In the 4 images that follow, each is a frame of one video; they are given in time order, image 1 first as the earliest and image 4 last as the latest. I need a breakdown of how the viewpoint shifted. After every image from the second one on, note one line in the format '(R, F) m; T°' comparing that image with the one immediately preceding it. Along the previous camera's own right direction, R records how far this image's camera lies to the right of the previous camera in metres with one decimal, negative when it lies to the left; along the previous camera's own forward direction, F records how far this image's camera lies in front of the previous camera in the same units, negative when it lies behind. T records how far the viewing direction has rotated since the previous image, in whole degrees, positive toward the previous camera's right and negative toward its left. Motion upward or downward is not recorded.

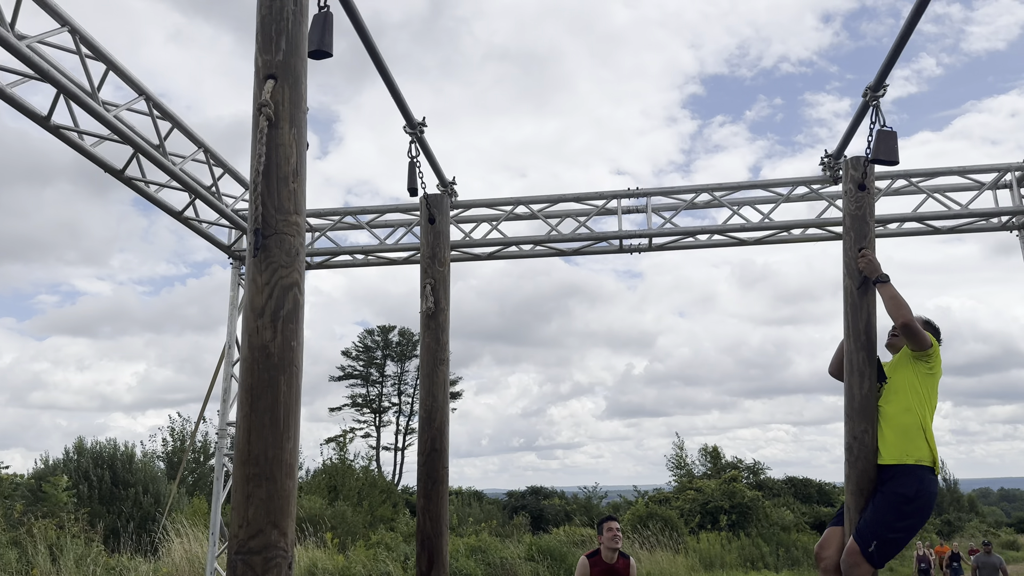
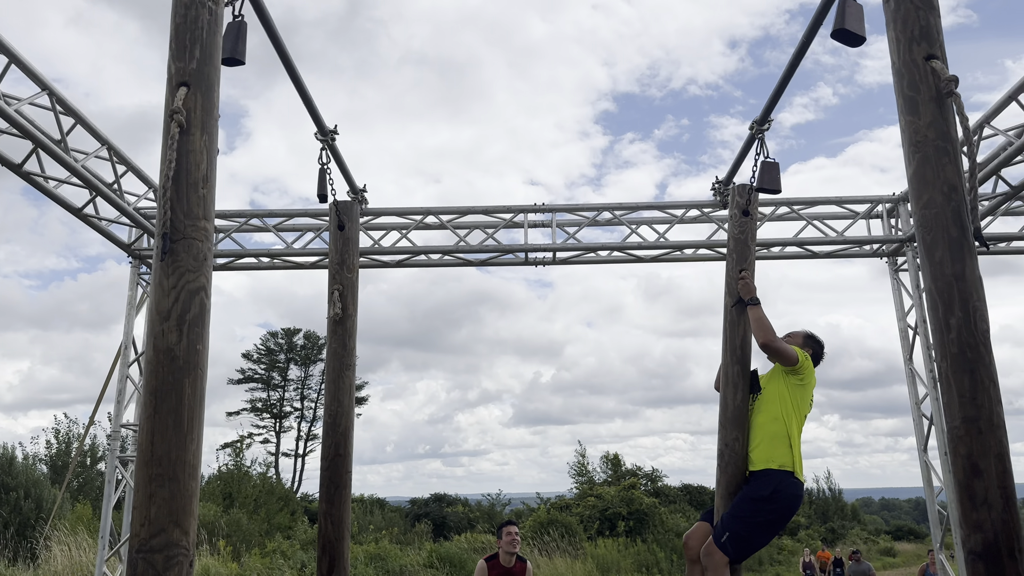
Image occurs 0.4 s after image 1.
(0.0, -0.2) m; +6°
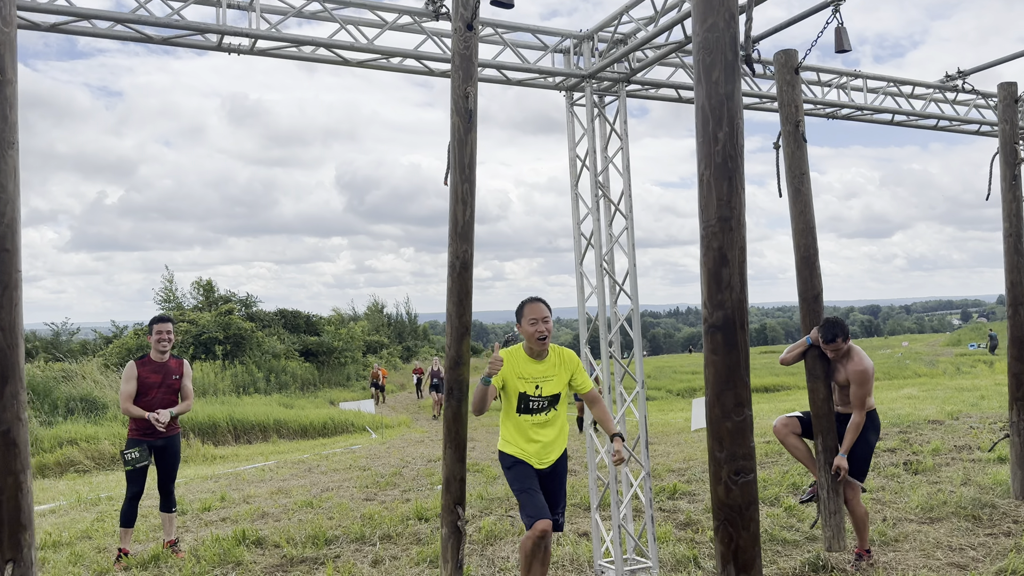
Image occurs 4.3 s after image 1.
(-0.9, +0.2) m; +29°
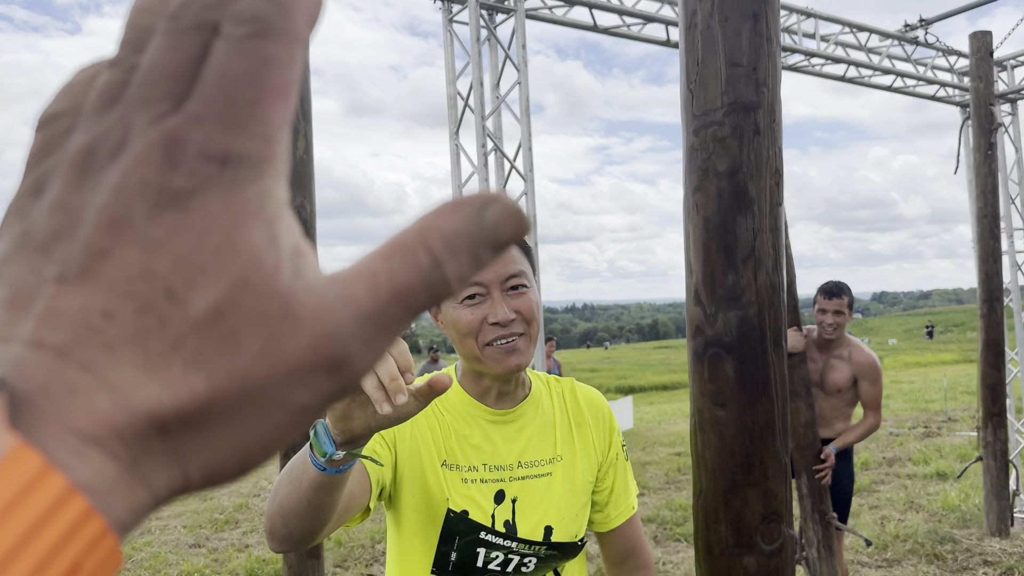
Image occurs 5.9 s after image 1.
(+0.3, +2.0) m; +7°
